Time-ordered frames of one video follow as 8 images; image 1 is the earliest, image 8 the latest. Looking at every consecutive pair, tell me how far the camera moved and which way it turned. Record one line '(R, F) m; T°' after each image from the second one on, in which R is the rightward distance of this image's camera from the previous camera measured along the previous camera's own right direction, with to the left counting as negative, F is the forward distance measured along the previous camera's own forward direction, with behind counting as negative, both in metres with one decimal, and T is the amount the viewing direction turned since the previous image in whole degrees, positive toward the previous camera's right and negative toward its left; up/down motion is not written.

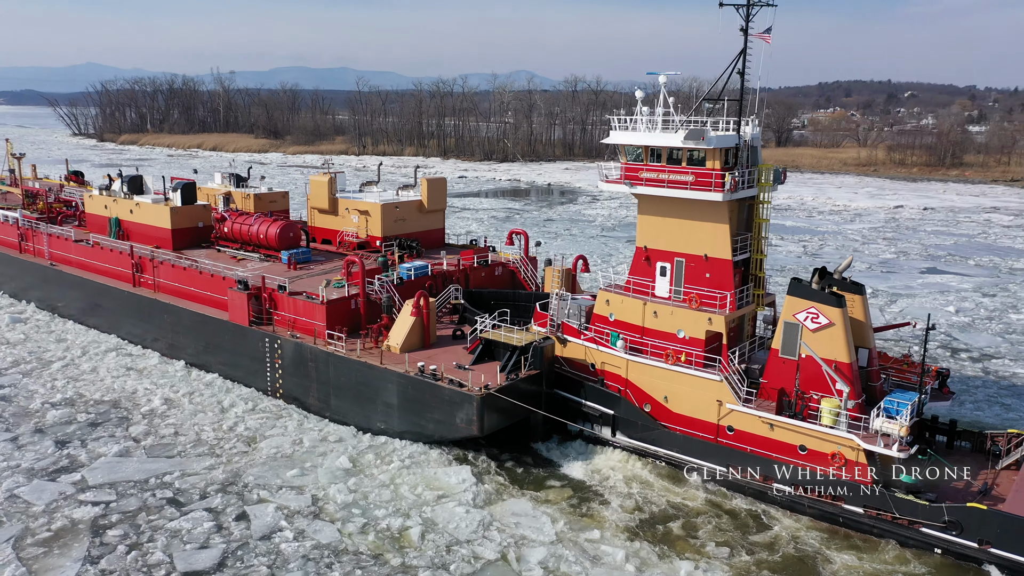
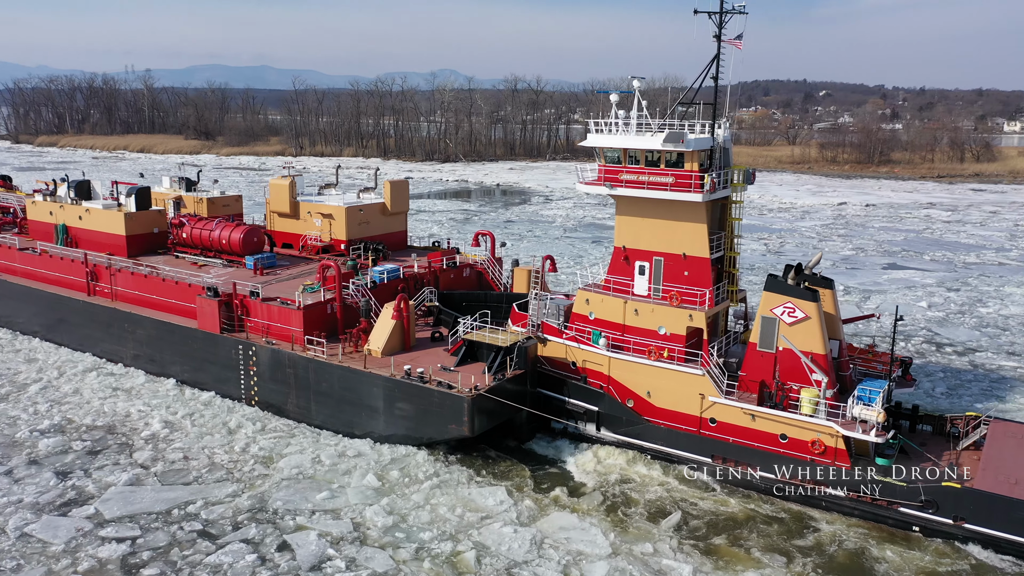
(-1.4, +0.4) m; +5°
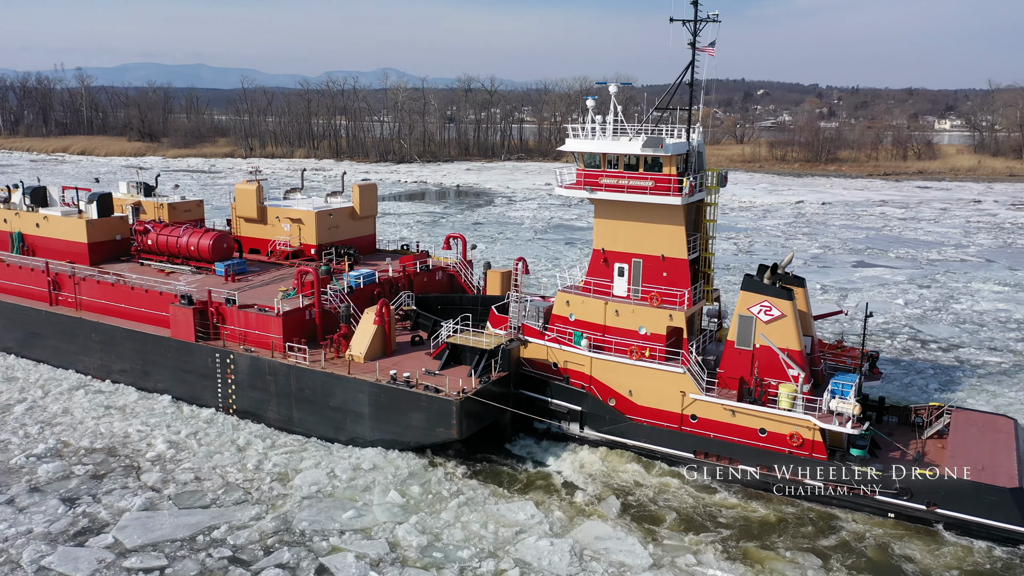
(-1.0, +0.2) m; +4°
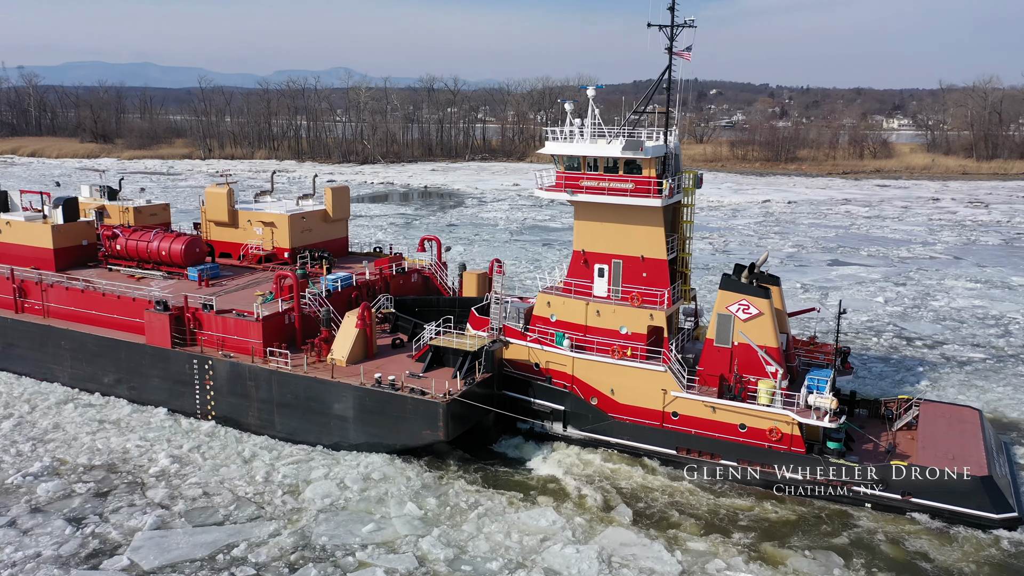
(-0.8, +0.1) m; +3°
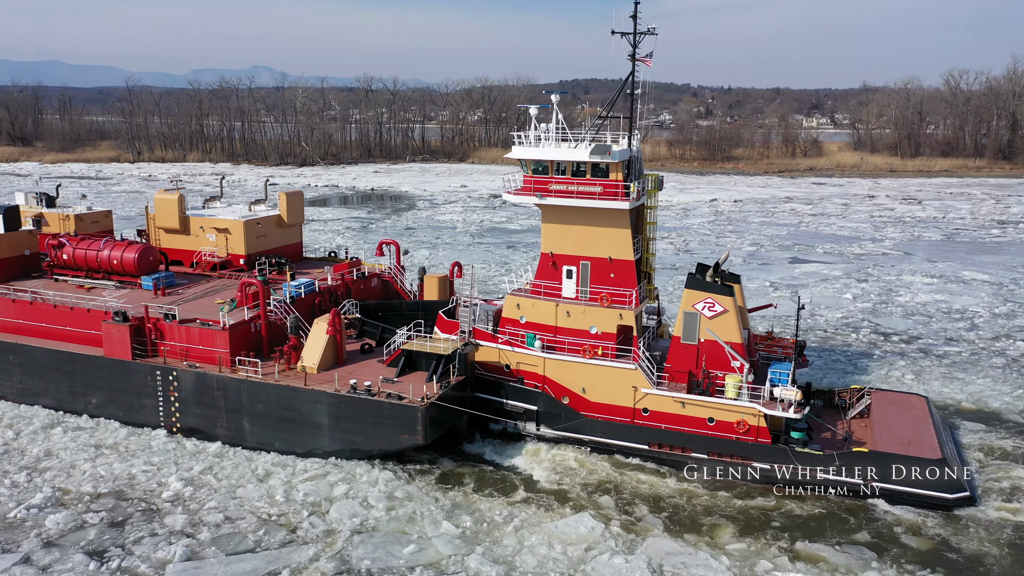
(-1.3, +0.2) m; +5°
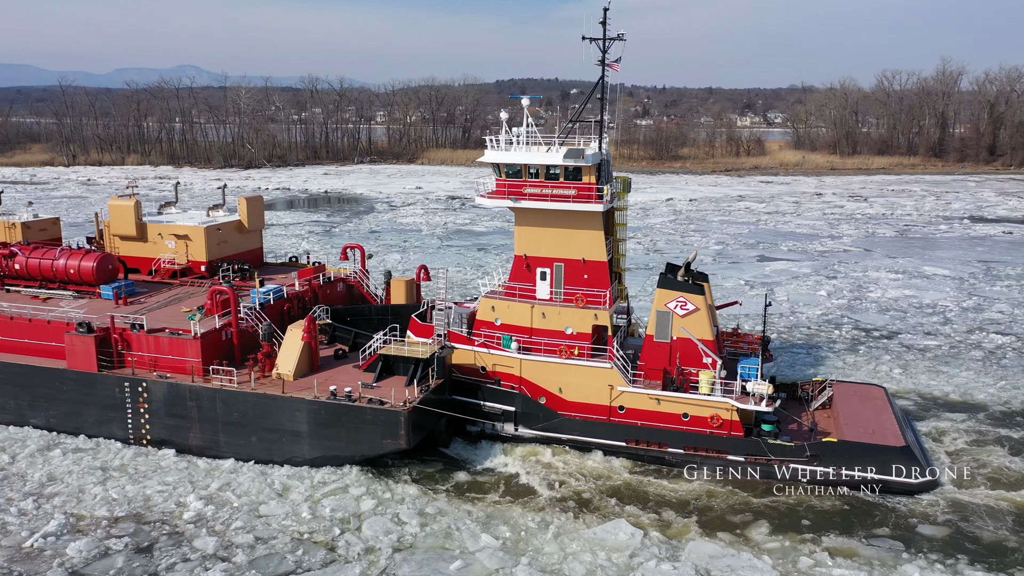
(-1.2, +0.1) m; +4°
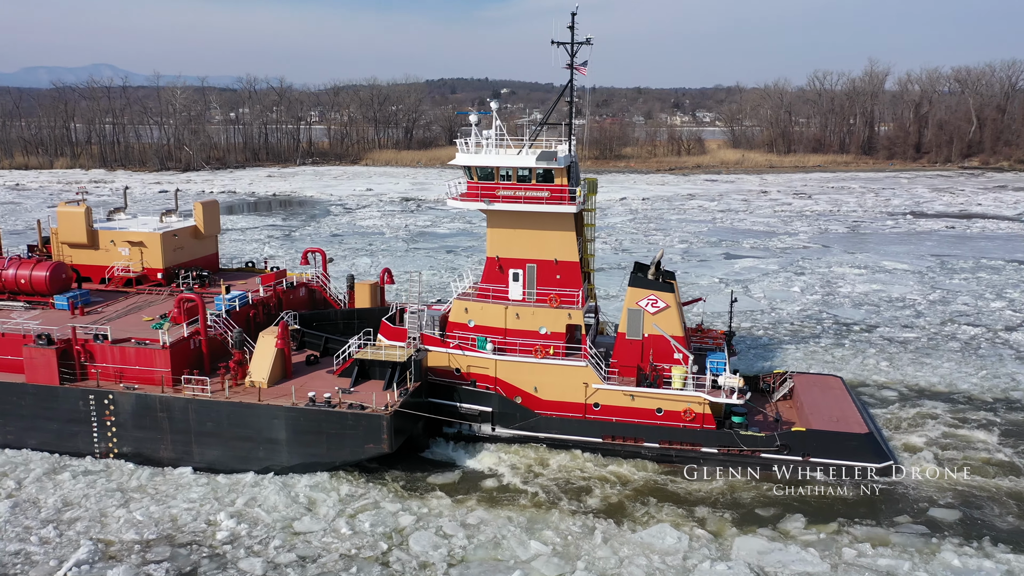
(-1.4, +0.1) m; +5°
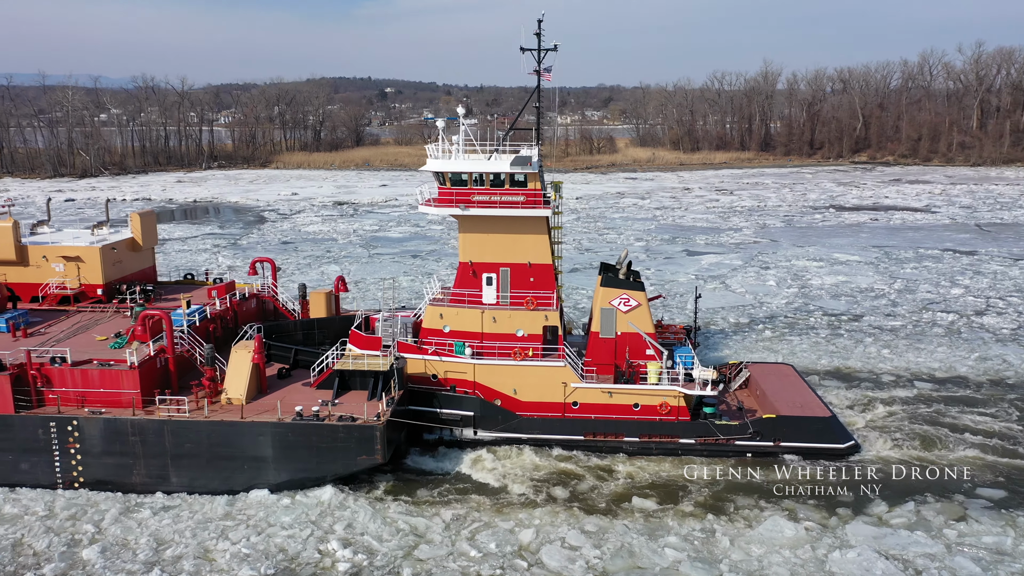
(-2.9, +0.3) m; +8°
